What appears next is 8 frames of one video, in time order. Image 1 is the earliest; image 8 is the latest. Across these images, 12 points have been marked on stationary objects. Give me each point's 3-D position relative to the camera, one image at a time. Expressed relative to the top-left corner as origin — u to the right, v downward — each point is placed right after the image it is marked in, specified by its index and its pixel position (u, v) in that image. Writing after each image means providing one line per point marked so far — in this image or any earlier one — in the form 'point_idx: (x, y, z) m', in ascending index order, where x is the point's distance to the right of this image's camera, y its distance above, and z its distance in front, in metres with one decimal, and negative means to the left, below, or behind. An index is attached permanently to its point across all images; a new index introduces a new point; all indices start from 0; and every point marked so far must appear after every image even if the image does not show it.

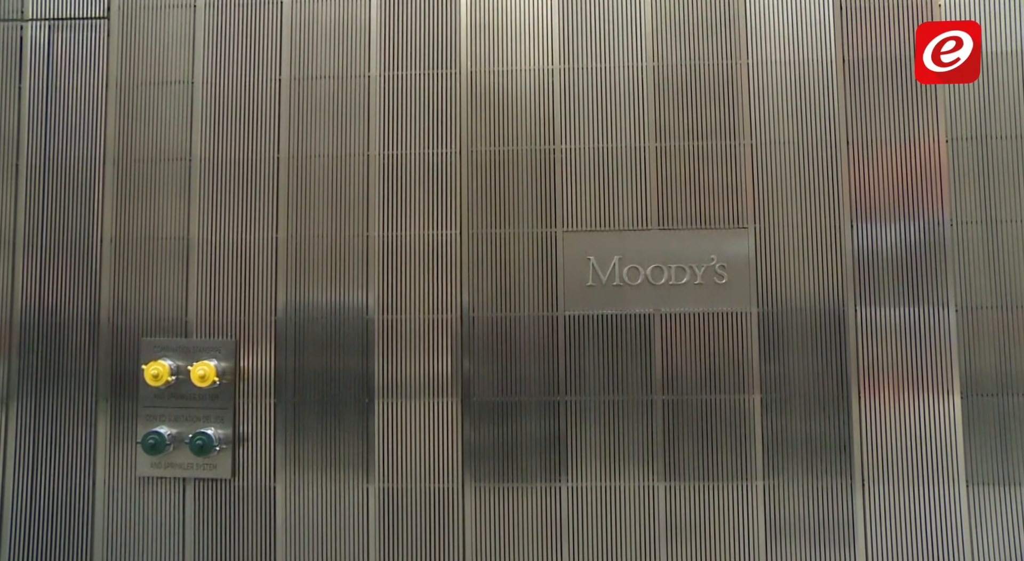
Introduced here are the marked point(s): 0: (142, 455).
0: (-3.2, -1.5, +6.6) m
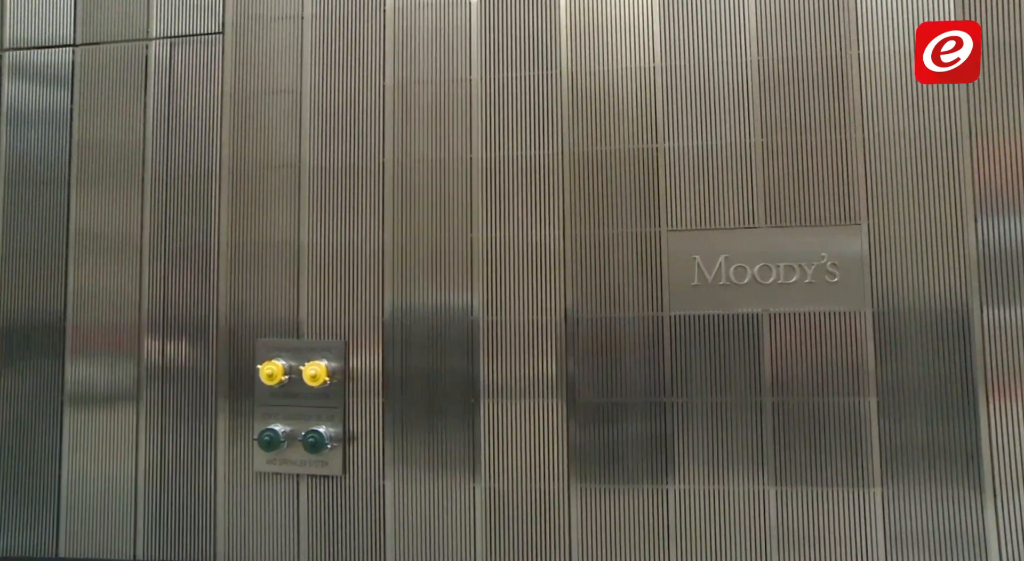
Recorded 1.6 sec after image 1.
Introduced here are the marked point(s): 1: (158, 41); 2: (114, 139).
0: (-2.2, -1.5, +6.9) m
1: (-3.3, +2.2, +7.2) m
2: (-3.6, +1.3, +7.2) m
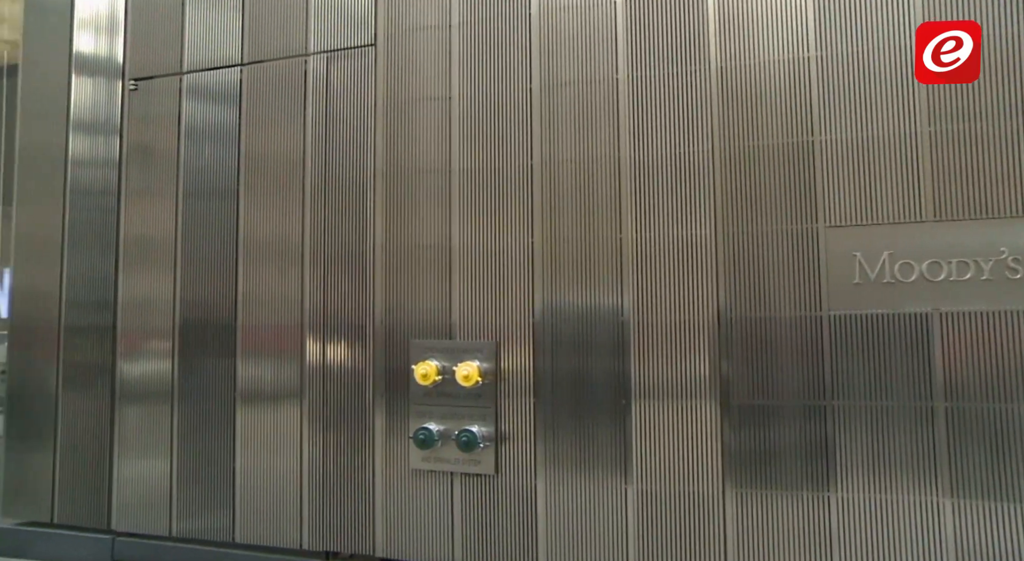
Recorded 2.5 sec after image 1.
0: (-0.9, -1.5, +7.1) m
1: (-1.9, +2.2, +7.6) m
2: (-2.3, +1.3, +7.6) m
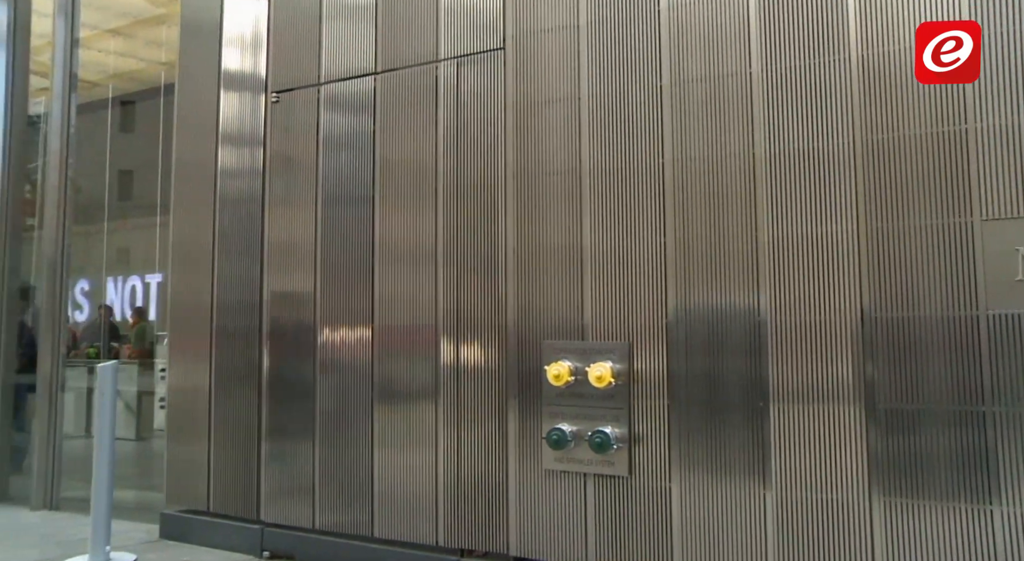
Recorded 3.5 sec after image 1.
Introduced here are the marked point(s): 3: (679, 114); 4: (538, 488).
0: (+0.3, -1.5, +7.1) m
1: (-0.7, +2.2, +7.7) m
2: (-1.0, +1.3, +7.8) m
3: (+1.5, +1.5, +7.0) m
4: (+0.2, -1.9, +7.2) m
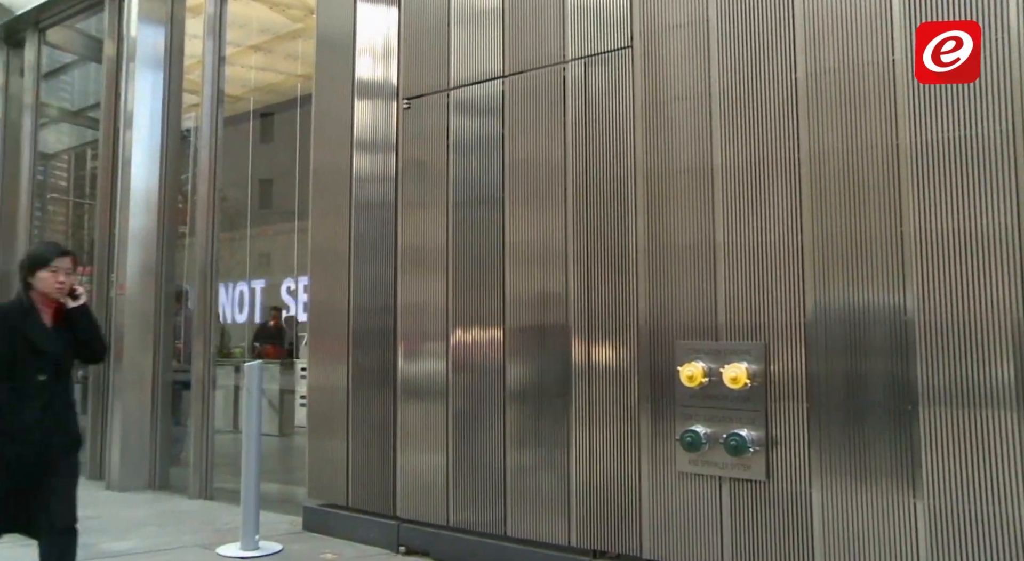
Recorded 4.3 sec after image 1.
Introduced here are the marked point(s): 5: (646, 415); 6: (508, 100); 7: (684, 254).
0: (+1.5, -1.5, +7.0) m
1: (+0.6, +2.2, +7.7) m
2: (+0.3, +1.2, +7.9) m
3: (+2.6, +1.5, +6.8) m
4: (+1.4, -1.9, +7.1) m
5: (+1.2, -1.2, +7.2) m
6: (0.0, +1.9, +8.1) m
7: (+1.6, +0.2, +7.1) m
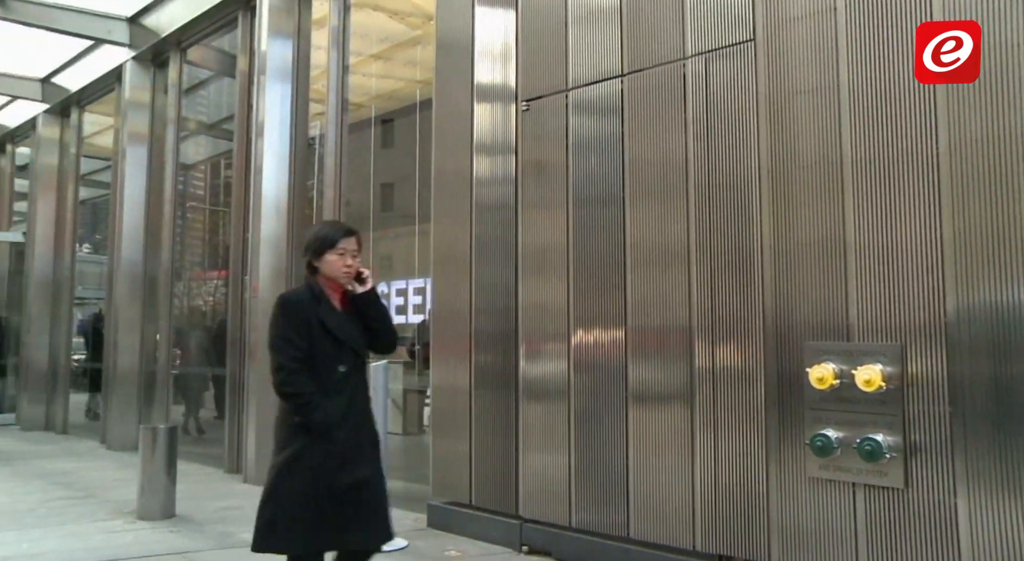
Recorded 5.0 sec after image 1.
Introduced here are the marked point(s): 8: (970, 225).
0: (+2.6, -1.5, +6.8) m
1: (+1.7, +2.2, +7.6) m
2: (+1.4, +1.2, +7.7) m
3: (+3.7, +1.5, +6.4) m
4: (+2.5, -1.9, +6.8) m
5: (+2.3, -1.2, +7.0) m
6: (+1.2, +1.9, +8.0) m
7: (+2.7, +0.3, +6.9) m
8: (+3.7, +0.4, +6.2) m
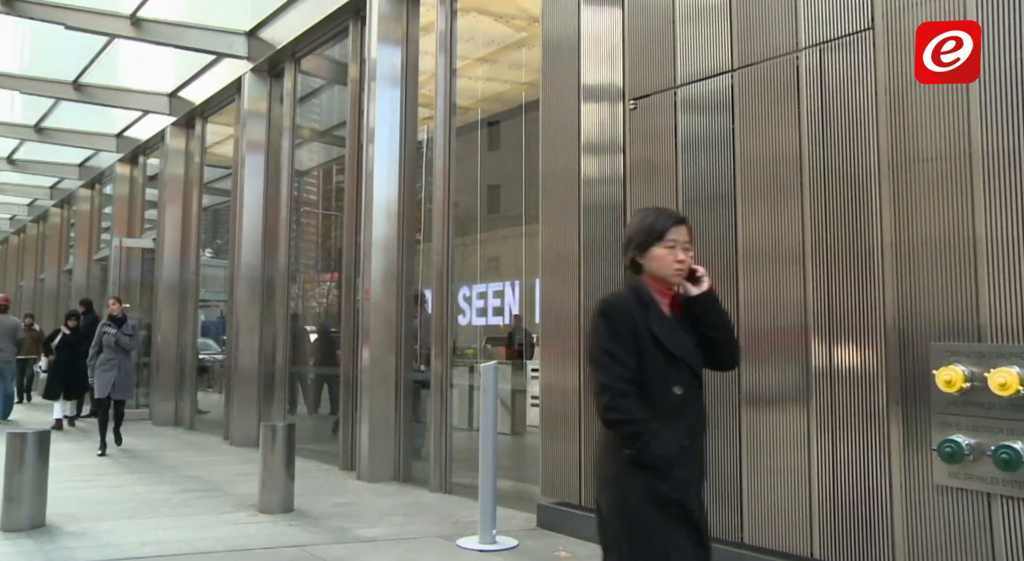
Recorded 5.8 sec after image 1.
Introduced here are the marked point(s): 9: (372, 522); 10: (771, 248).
0: (+3.6, -1.5, +6.5) m
1: (+2.8, +2.2, +7.4) m
2: (+2.5, +1.3, +7.5) m
3: (+4.6, +1.6, +6.0) m
4: (+3.5, -1.9, +6.5) m
5: (+3.3, -1.2, +6.7) m
6: (+2.2, +1.9, +7.9) m
7: (+3.6, +0.3, +6.5) m
8: (+4.6, +0.5, +5.8) m
9: (-1.5, -2.7, +8.6) m
10: (+2.5, +0.3, +7.5) m
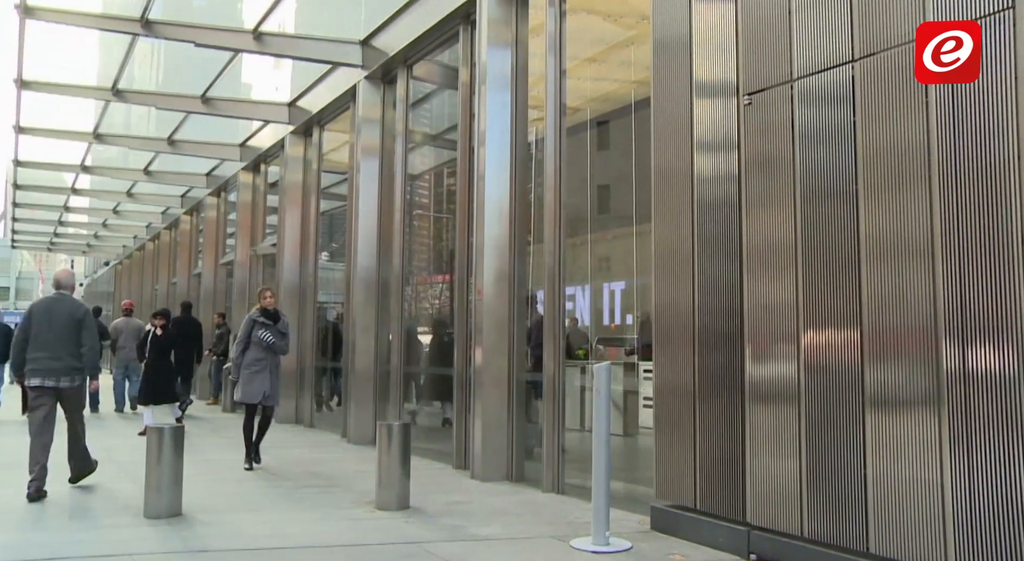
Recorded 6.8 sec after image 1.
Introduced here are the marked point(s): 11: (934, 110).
0: (+4.5, -1.5, +6.0) m
1: (+3.8, +2.2, +7.0) m
2: (+3.6, +1.3, +7.2) m
3: (+5.5, +1.6, +5.4) m
4: (+4.5, -1.9, +6.1) m
5: (+4.3, -1.2, +6.3) m
6: (+3.3, +1.9, +7.6) m
7: (+4.6, +0.3, +6.1) m
8: (+5.5, +0.5, +5.3) m
9: (-0.3, -2.7, +8.7) m
10: (+3.5, +0.3, +7.2) m
11: (+3.8, +1.5, +7.0) m
